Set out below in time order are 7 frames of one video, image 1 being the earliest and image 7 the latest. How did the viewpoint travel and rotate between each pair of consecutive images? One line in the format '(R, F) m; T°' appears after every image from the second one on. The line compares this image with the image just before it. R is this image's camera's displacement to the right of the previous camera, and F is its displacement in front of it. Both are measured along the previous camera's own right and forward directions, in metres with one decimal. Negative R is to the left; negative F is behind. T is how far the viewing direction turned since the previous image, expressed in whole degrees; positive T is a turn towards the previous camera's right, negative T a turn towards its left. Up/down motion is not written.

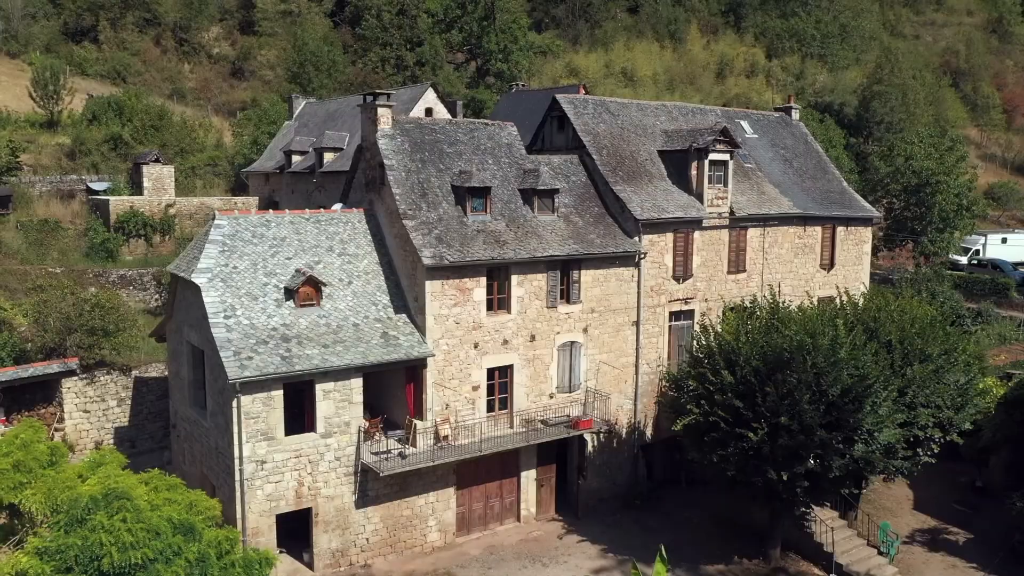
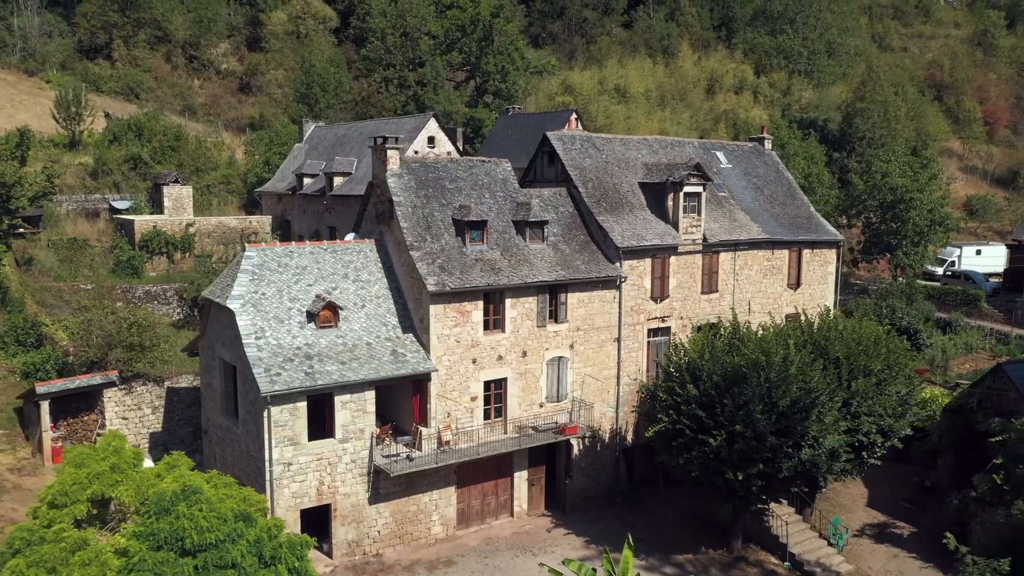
(+0.1, -1.6) m; 0°
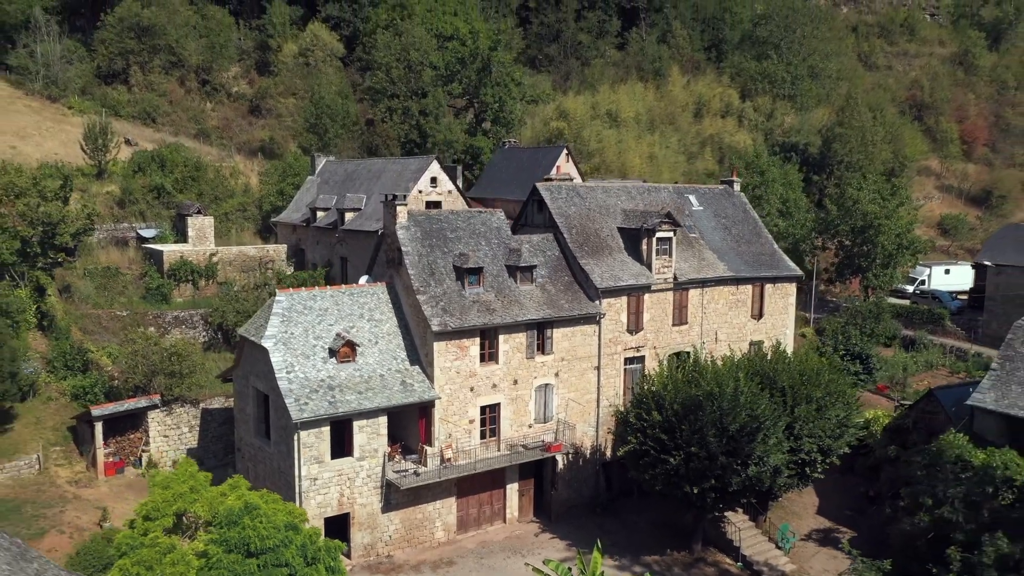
(+0.1, -2.1) m; 0°
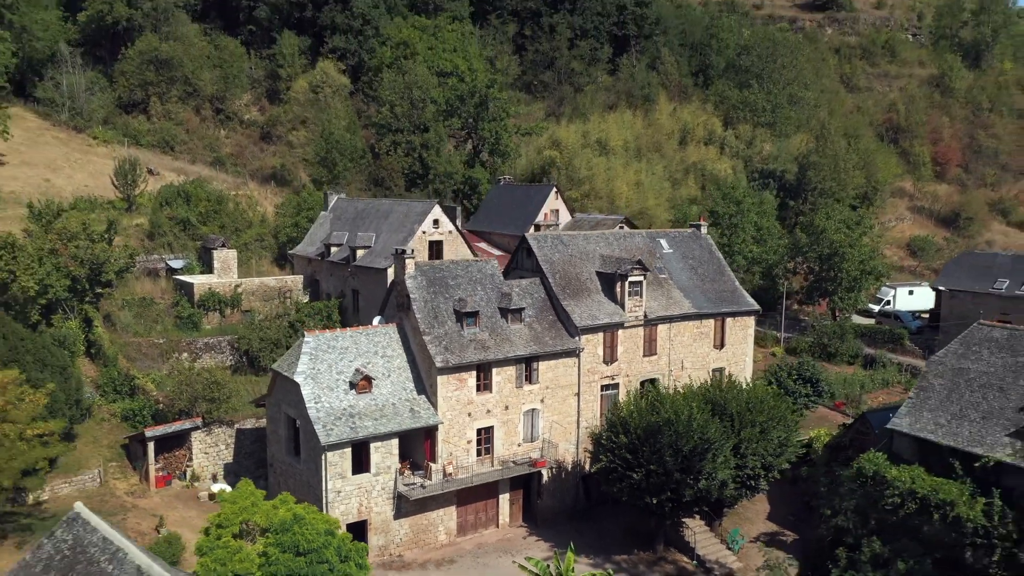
(+0.1, -2.8) m; 0°
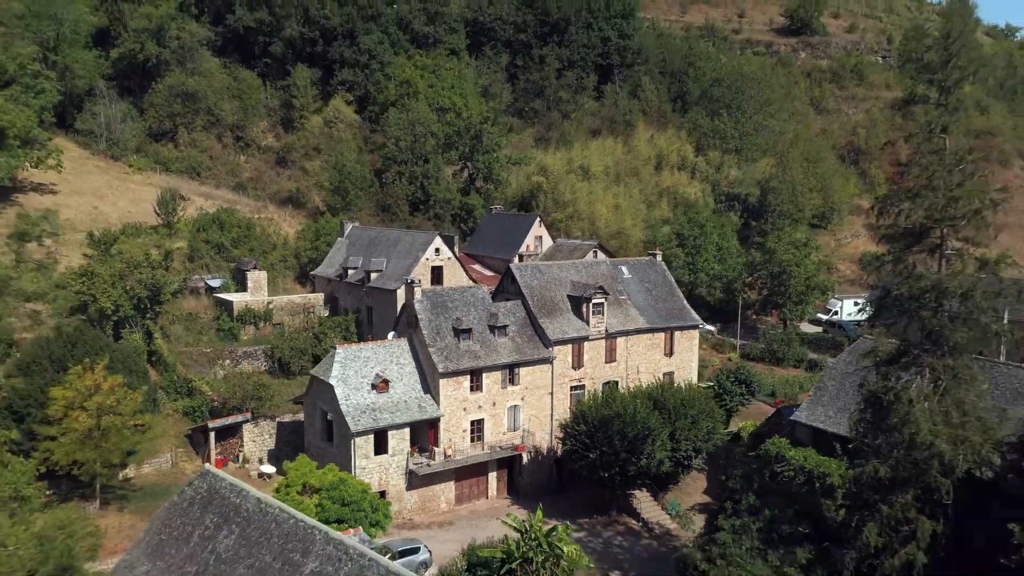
(+0.3, -5.1) m; 0°
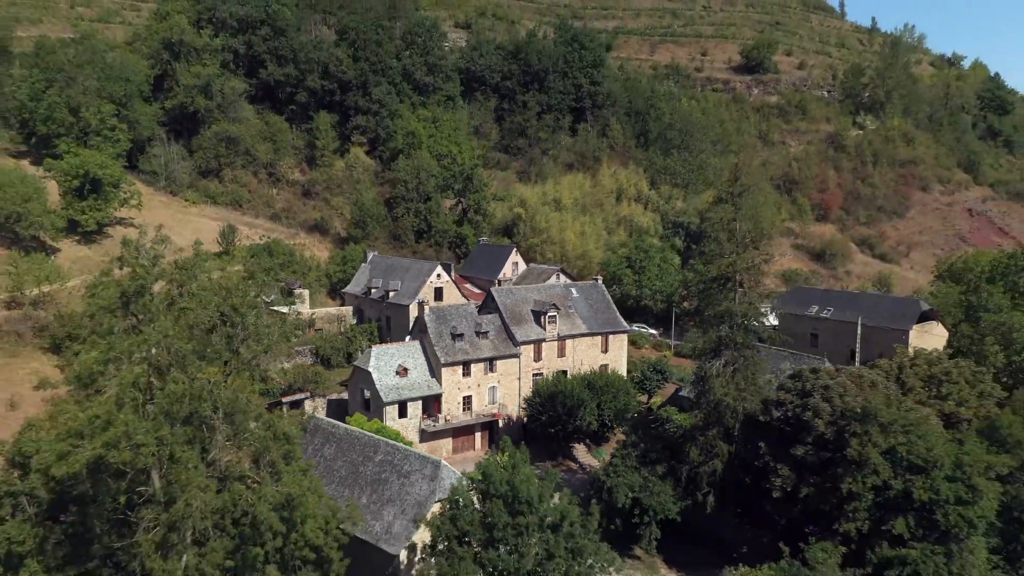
(+0.6, -11.0) m; 0°
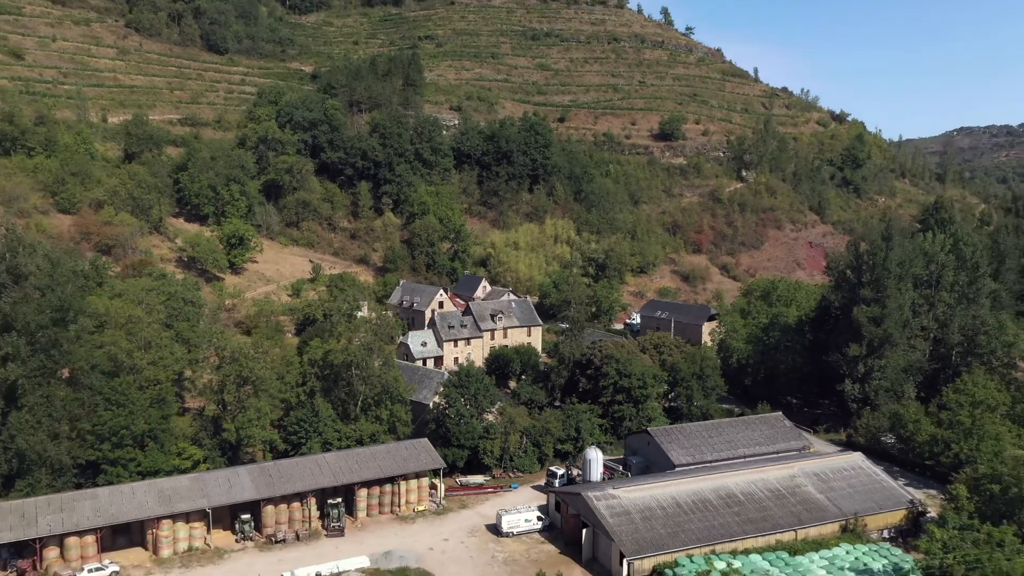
(+1.9, -34.6) m; 0°
